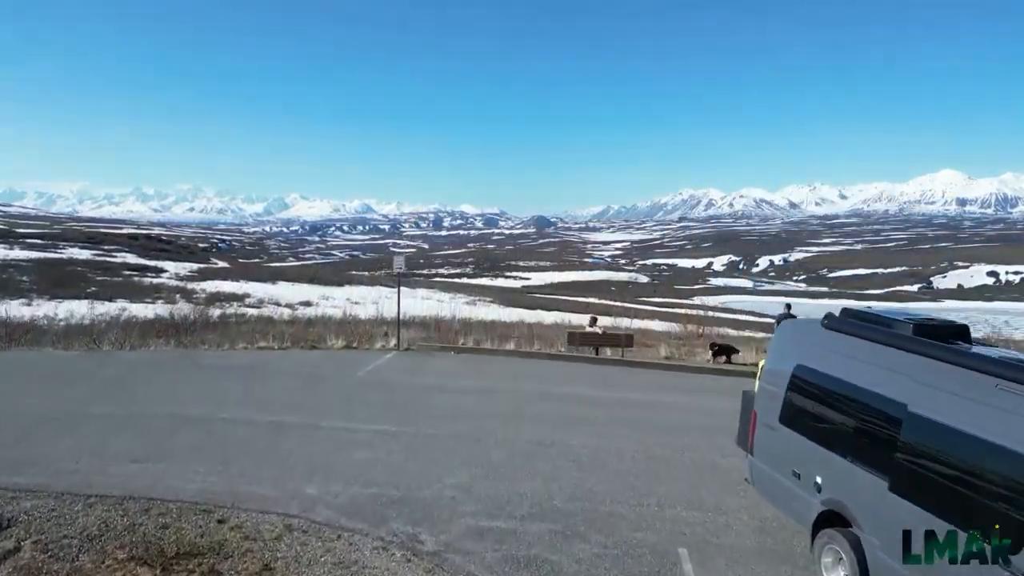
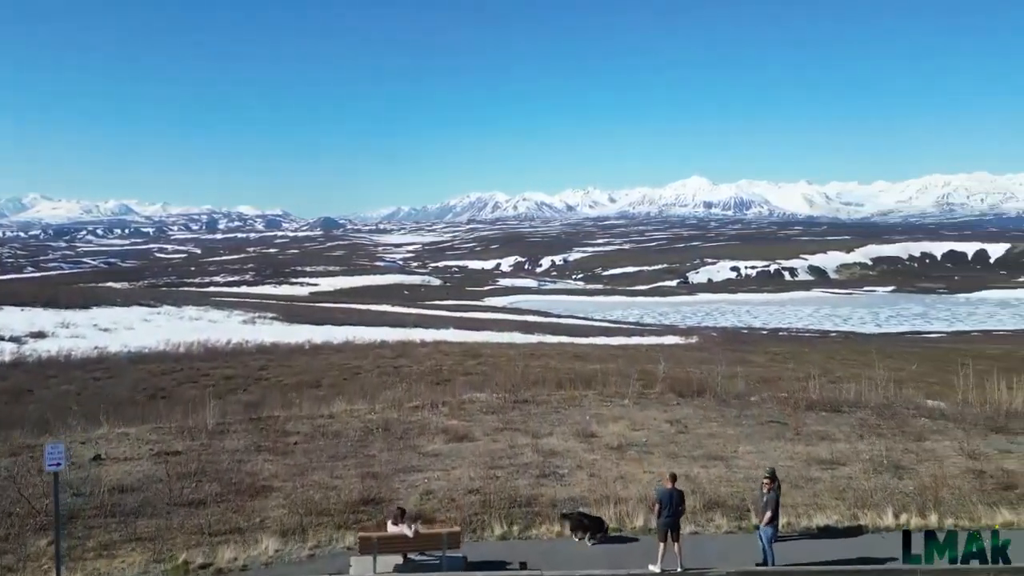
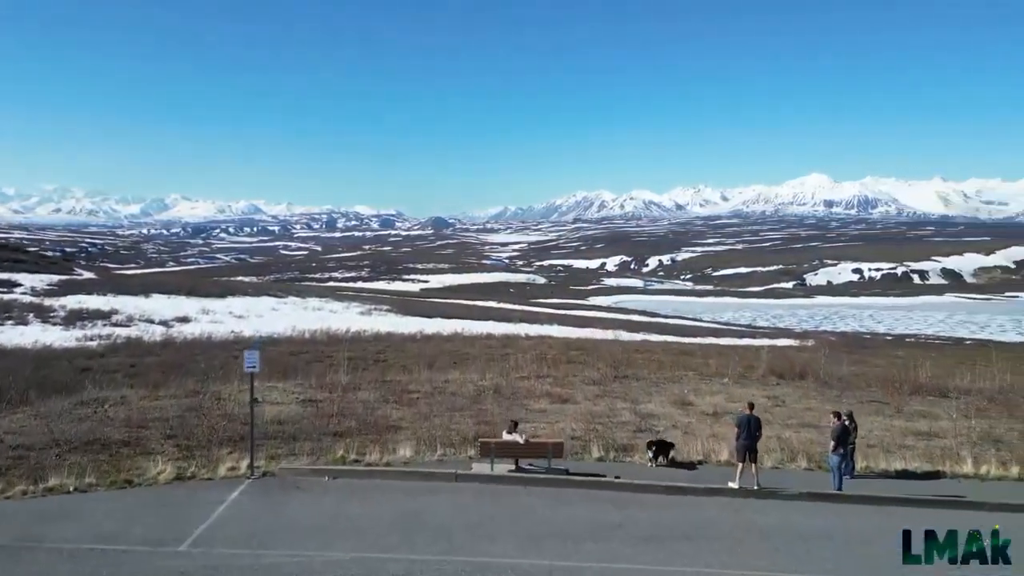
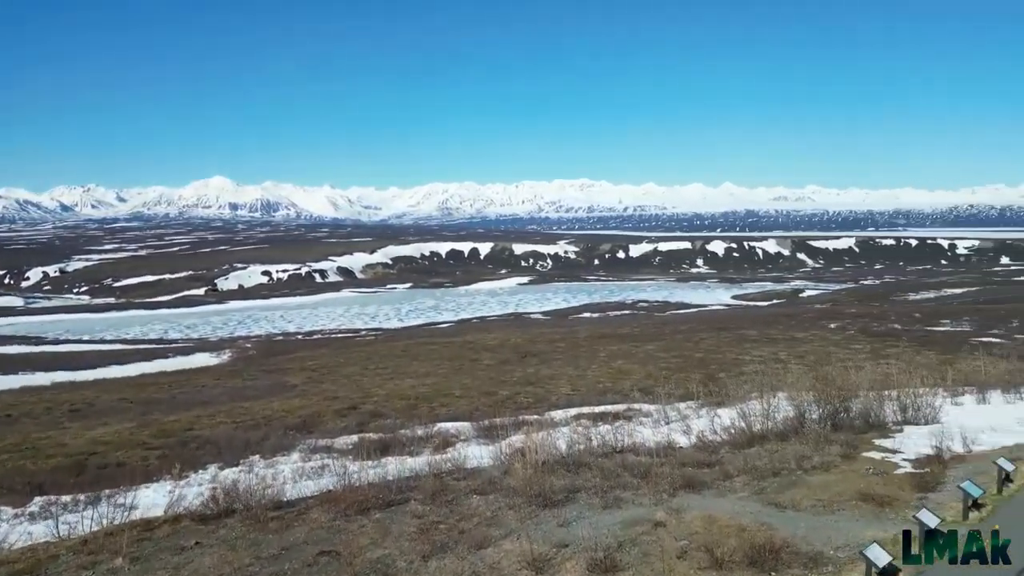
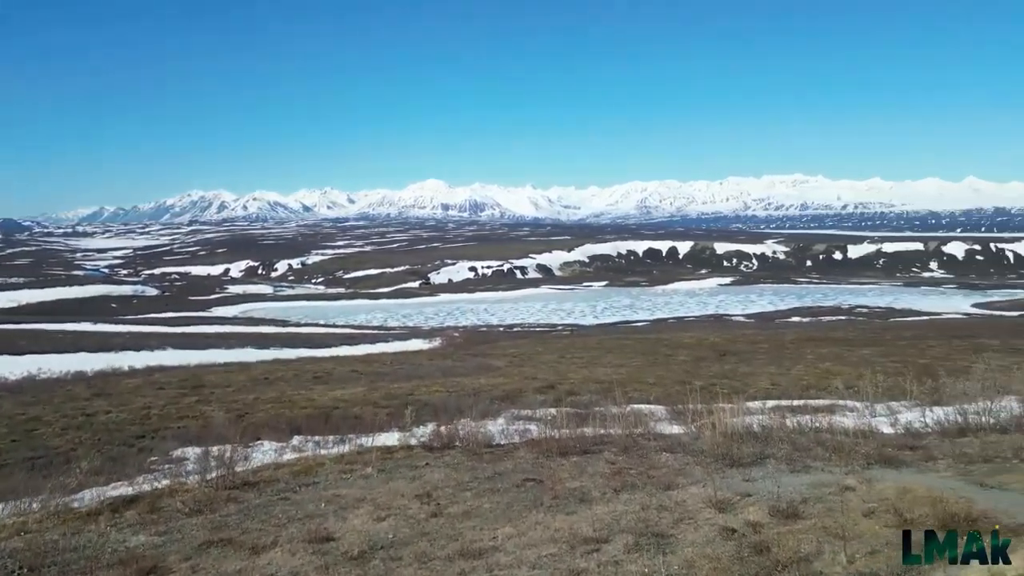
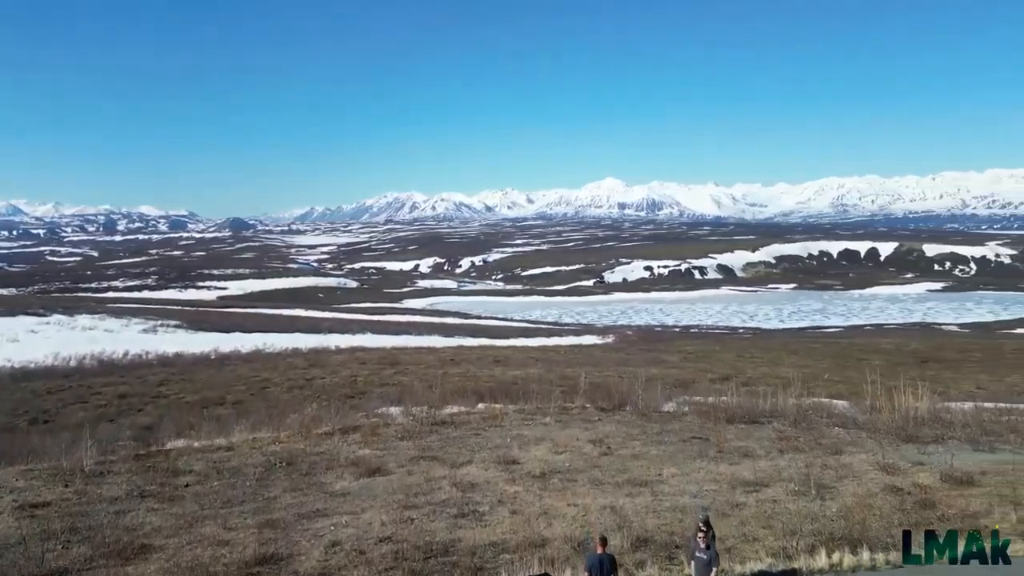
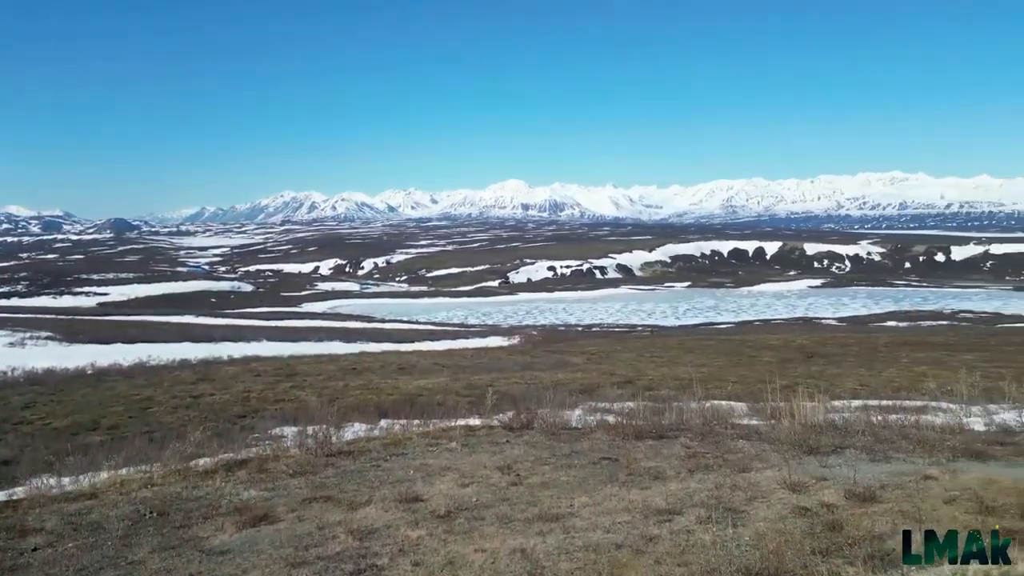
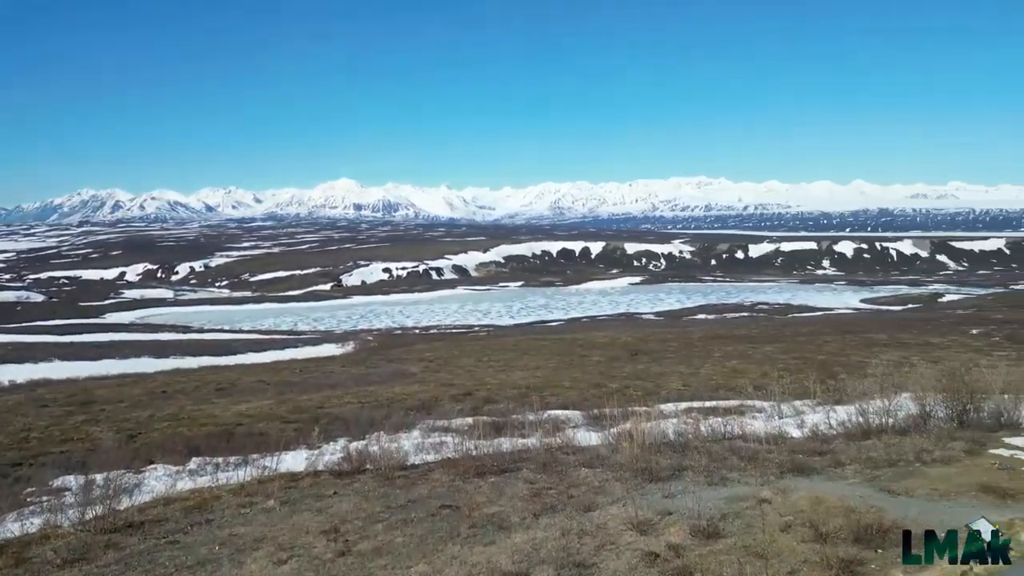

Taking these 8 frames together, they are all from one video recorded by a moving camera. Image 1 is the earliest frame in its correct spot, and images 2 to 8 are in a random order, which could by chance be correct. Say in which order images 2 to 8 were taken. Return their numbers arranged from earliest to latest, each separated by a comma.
3, 2, 6, 7, 5, 8, 4
